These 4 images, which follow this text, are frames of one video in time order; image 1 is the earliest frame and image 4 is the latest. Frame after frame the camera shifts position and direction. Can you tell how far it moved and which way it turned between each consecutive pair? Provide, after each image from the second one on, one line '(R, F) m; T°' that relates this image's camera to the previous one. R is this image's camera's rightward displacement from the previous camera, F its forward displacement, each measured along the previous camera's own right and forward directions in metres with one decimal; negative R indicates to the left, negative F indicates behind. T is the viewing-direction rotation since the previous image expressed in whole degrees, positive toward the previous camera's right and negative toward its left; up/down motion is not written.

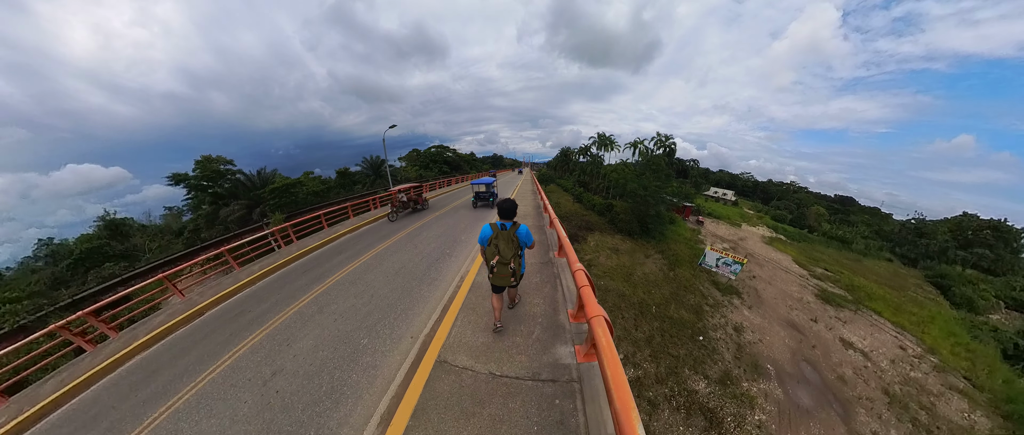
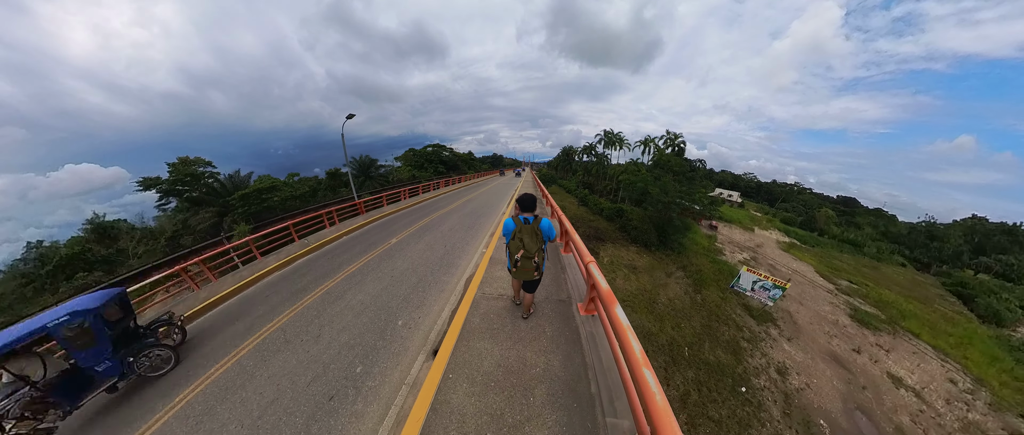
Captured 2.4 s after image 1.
(+0.2, +1.7) m; 0°
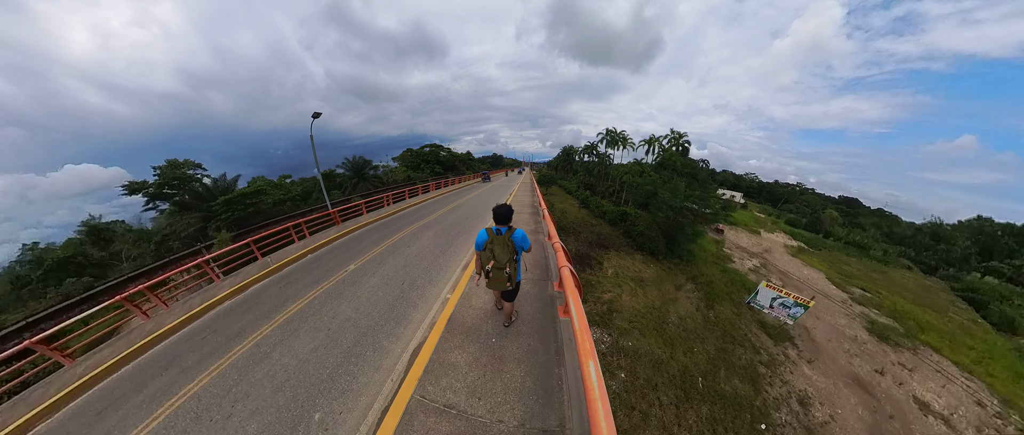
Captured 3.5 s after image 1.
(+0.2, +0.8) m; 0°
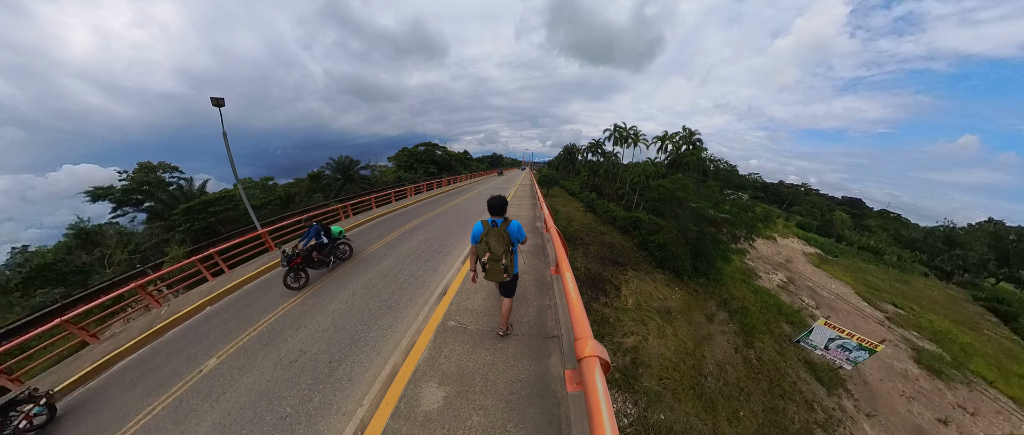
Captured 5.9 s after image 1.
(+0.3, +1.8) m; 0°
